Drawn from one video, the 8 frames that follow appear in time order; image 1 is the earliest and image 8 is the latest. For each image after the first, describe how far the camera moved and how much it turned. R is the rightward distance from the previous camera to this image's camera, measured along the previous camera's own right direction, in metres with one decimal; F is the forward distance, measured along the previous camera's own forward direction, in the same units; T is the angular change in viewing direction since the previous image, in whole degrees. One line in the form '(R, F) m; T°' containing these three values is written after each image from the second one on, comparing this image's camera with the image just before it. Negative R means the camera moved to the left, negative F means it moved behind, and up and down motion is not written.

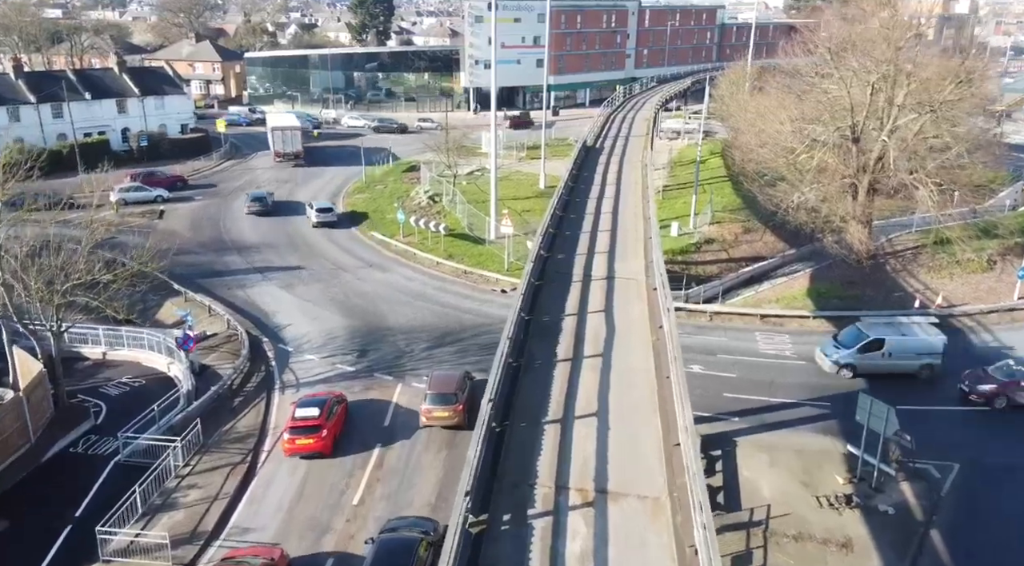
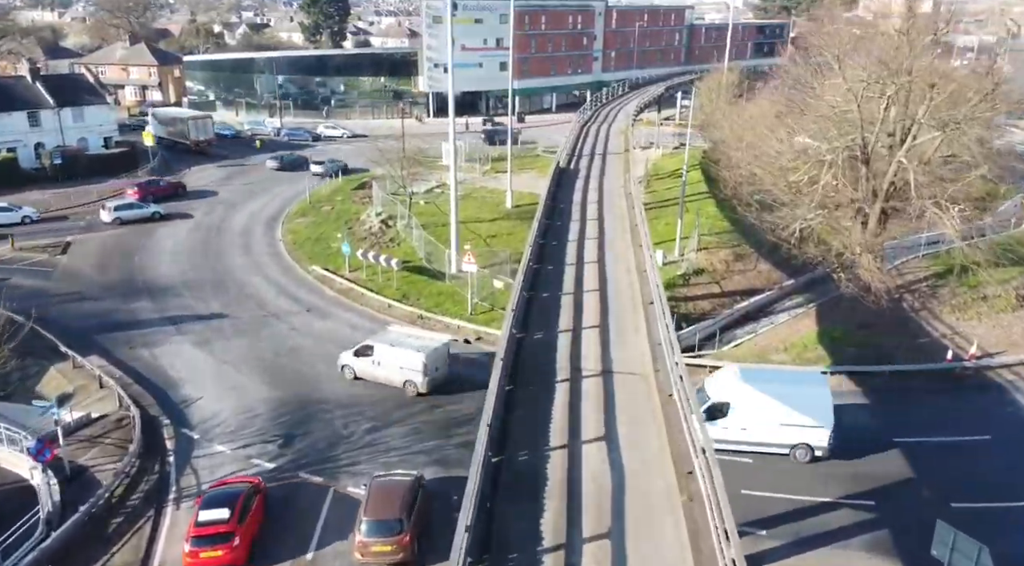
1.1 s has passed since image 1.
(+0.1, +5.0) m; +3°
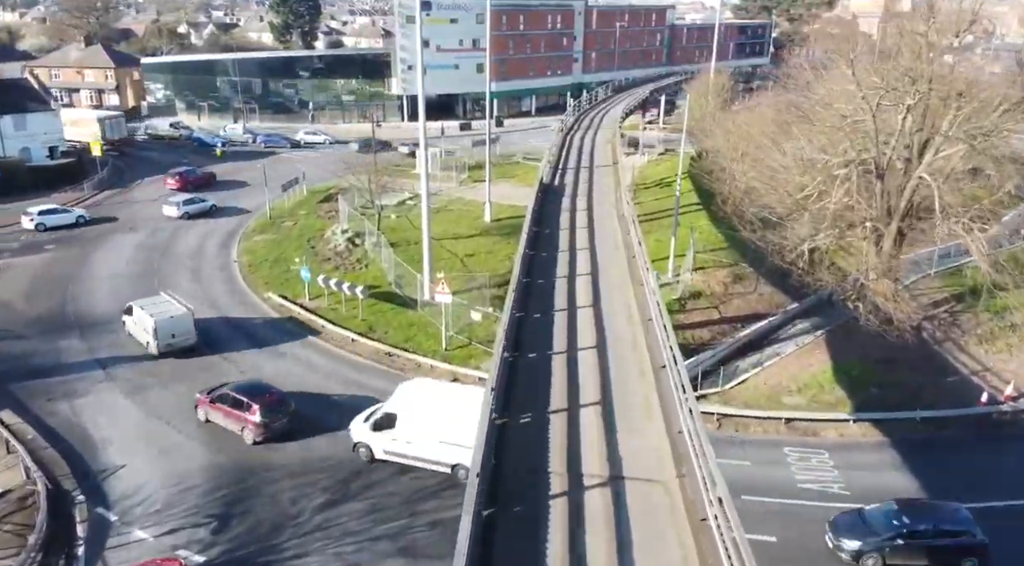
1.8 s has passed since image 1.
(0.0, +3.3) m; +2°
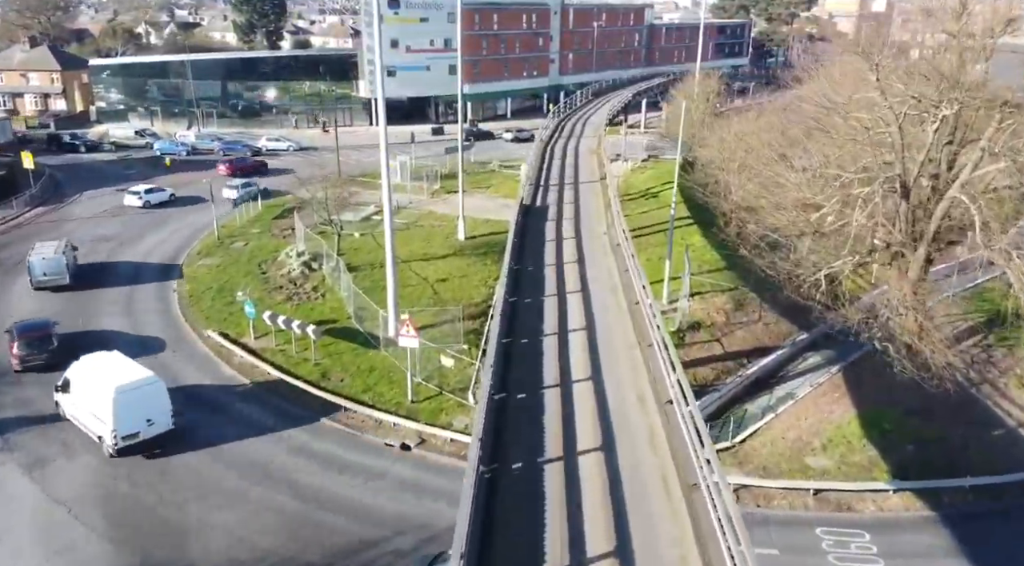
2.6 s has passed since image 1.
(0.0, +3.7) m; +2°
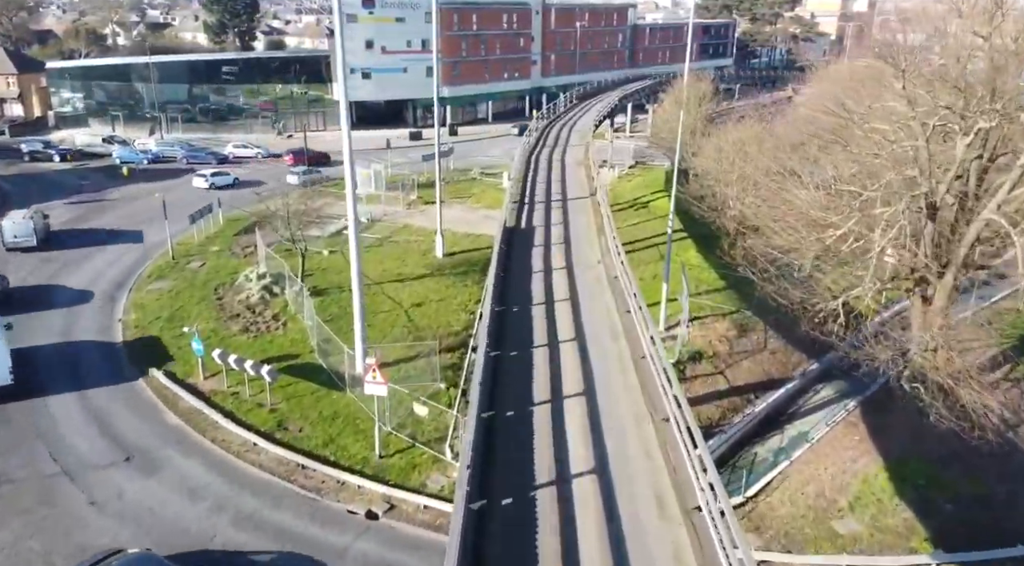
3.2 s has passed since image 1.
(0.0, +2.8) m; +1°
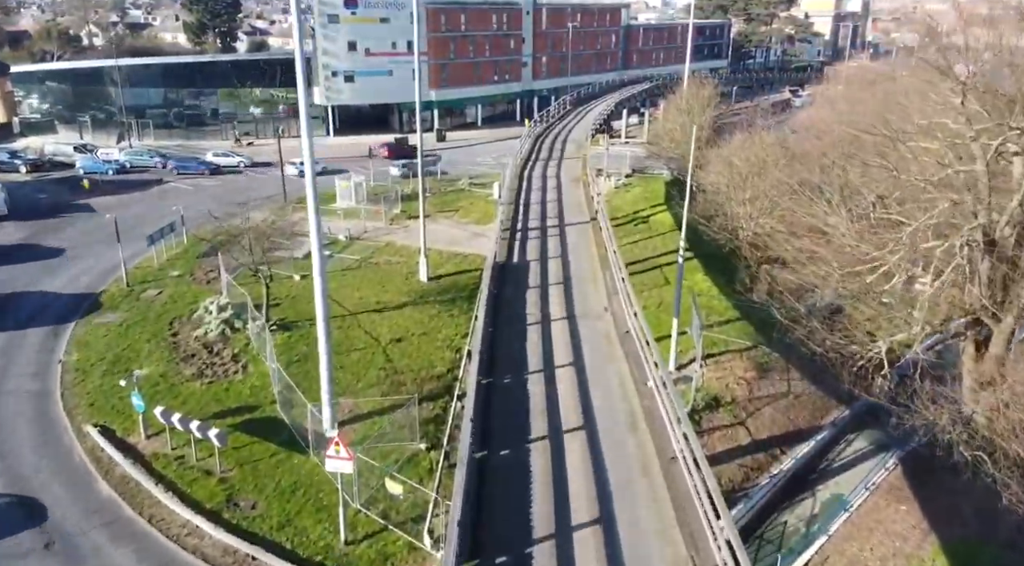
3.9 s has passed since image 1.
(0.0, +3.2) m; +1°
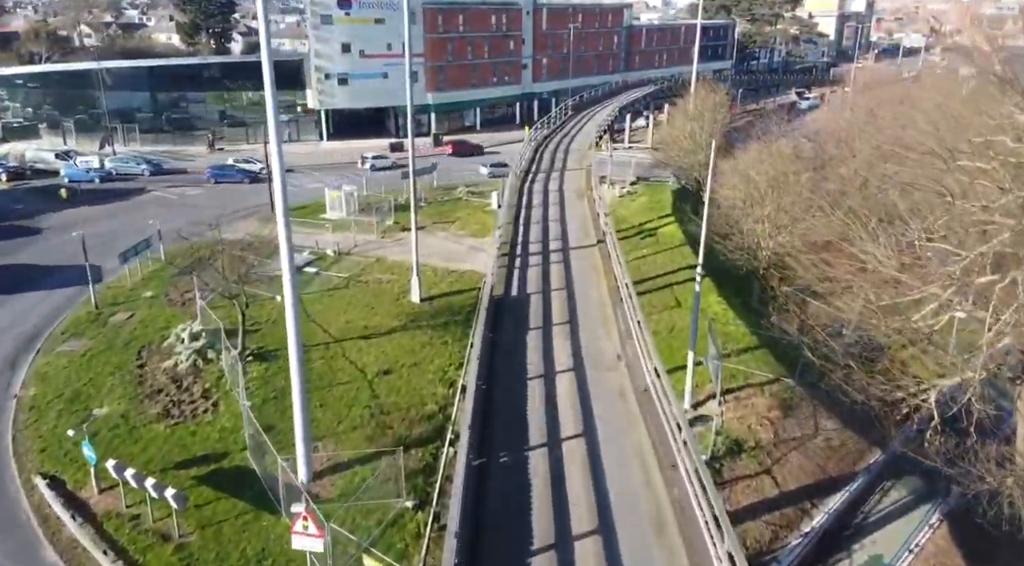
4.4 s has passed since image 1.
(0.0, +2.3) m; 0°
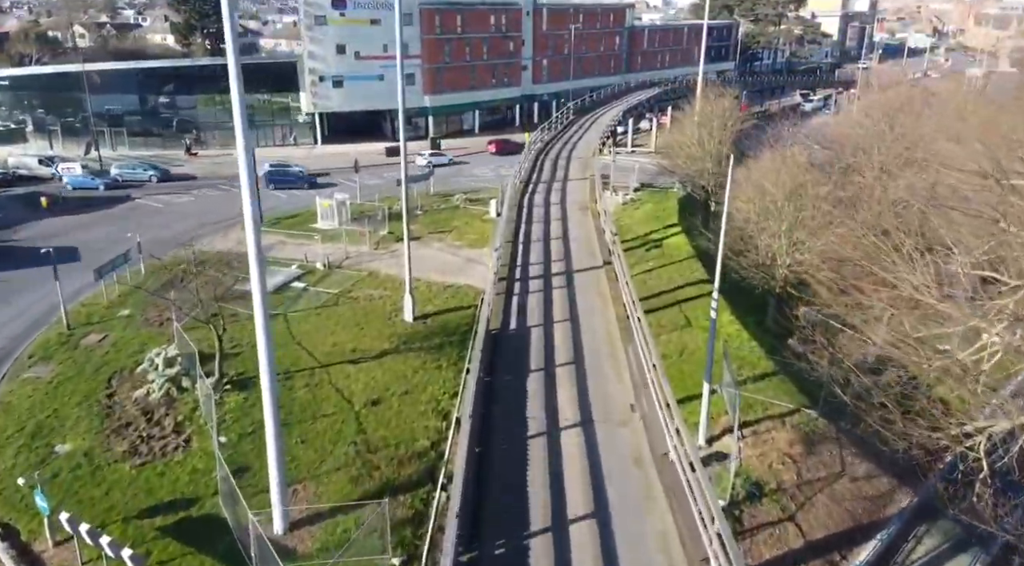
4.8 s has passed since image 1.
(0.0, +1.8) m; 0°
